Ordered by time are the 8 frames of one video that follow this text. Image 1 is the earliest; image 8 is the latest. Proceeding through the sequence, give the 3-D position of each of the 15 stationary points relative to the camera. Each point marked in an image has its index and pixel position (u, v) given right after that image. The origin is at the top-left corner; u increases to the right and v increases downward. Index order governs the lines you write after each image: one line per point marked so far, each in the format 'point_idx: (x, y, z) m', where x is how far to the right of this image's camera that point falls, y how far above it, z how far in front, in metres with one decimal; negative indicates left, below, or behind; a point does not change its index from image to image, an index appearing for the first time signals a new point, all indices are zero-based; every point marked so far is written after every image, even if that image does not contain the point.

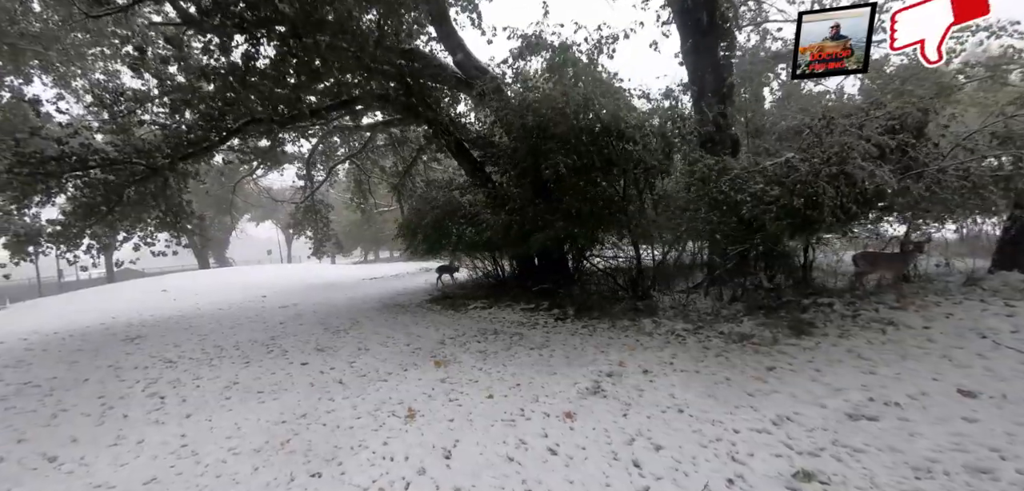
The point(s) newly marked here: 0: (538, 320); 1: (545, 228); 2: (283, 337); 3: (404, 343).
0: (+0.4, -1.1, +6.8) m
1: (+0.6, +0.3, +7.5) m
2: (-3.5, -1.4, +6.9) m
3: (-1.4, -1.3, +5.9) m
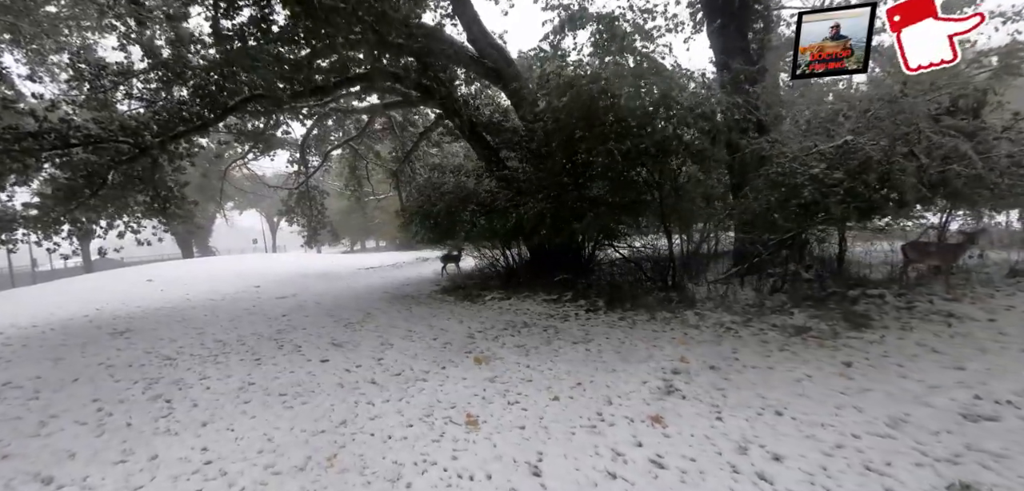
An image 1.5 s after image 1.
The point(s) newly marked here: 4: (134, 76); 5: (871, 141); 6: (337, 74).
0: (+0.8, -0.9, +6.4) m
1: (+1.0, +0.5, +7.0) m
2: (-3.1, -1.2, +6.3) m
3: (-1.0, -1.1, +5.4) m
4: (-6.7, +2.9, +8.1) m
5: (+4.0, +1.1, +5.1) m
6: (-3.1, +3.0, +8.1) m
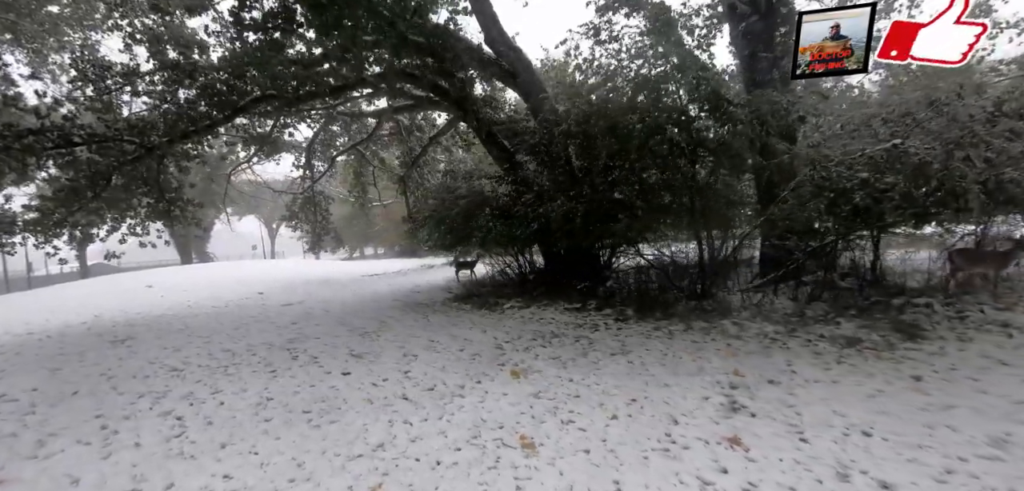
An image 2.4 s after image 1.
0: (+1.1, -1.0, +6.1) m
1: (+1.3, +0.4, +6.7) m
2: (-2.8, -1.2, +6.0) m
3: (-0.6, -1.1, +5.0) m
4: (-6.3, +2.9, +7.8) m
5: (+4.3, +1.1, +4.9) m
6: (-2.7, +2.9, +7.8) m
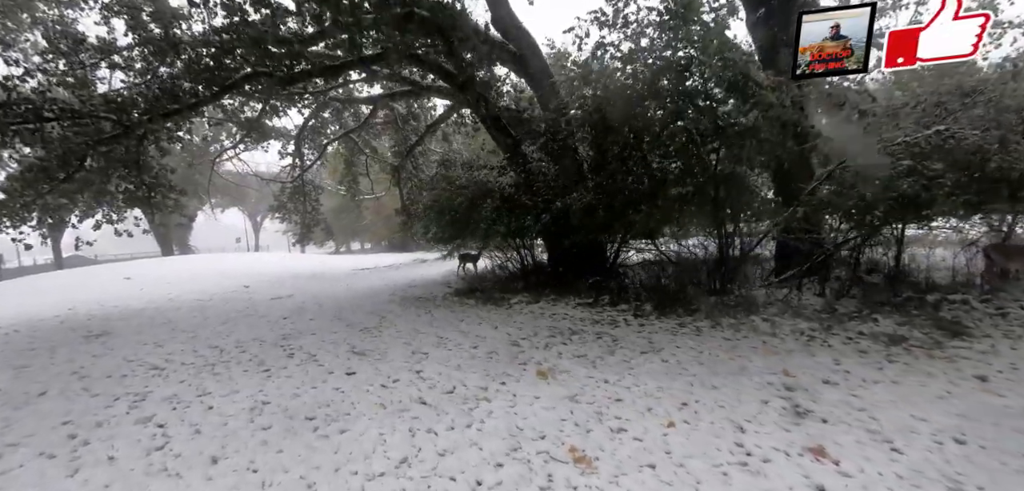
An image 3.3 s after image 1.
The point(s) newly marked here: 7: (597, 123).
0: (+1.3, -0.9, +5.7) m
1: (+1.5, +0.5, +6.4) m
2: (-2.6, -1.1, +5.5) m
3: (-0.5, -1.0, +4.6) m
4: (-6.2, +3.0, +7.2) m
5: (+4.6, +1.2, +4.6) m
6: (-2.6, +3.1, +7.3) m
7: (+1.2, +1.7, +6.4) m
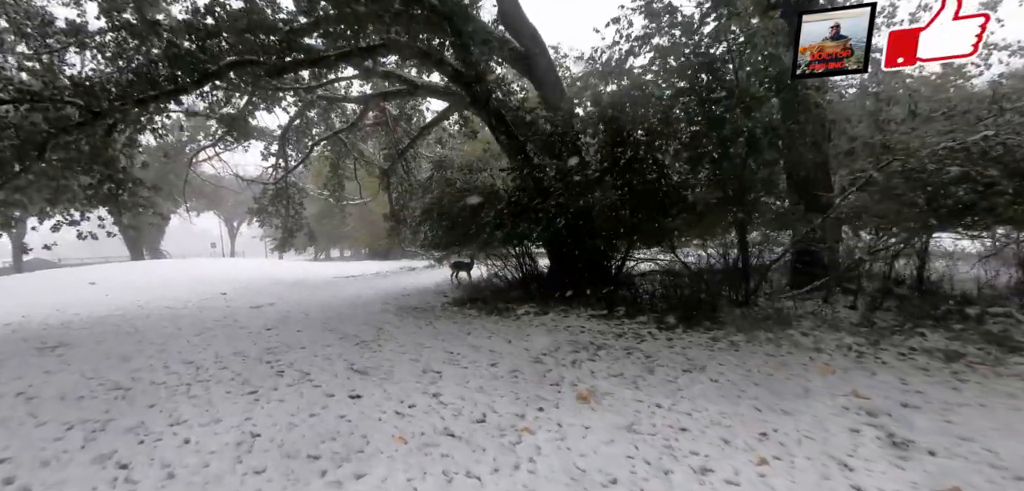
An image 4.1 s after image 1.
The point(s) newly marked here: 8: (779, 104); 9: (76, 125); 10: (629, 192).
0: (+1.5, -1.0, +5.2) m
1: (+1.6, +0.4, +5.9) m
2: (-2.4, -1.1, +4.9) m
3: (-0.3, -1.0, +4.1) m
4: (-6.0, +3.0, +6.5) m
5: (+4.8, +1.1, +4.3) m
6: (-2.5, +3.0, +6.8) m
7: (+1.3, +1.6, +6.0) m
8: (+2.9, +1.6, +5.1) m
9: (-5.7, +1.6, +6.0) m
10: (+1.5, +0.7, +5.9) m
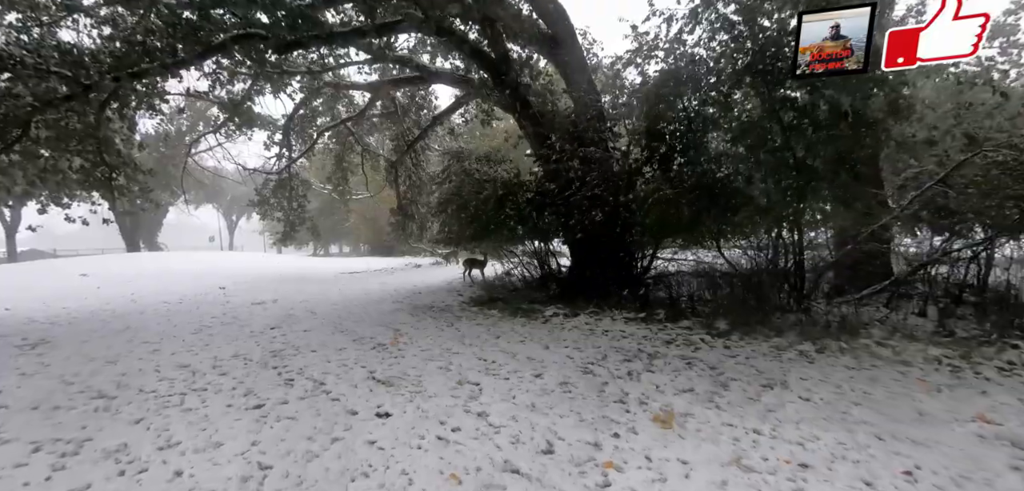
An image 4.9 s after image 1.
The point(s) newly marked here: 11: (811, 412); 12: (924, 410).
0: (+1.8, -0.9, +4.7) m
1: (+2.0, +0.4, +5.4) m
2: (-2.1, -1.0, +4.3) m
3: (+0.1, -1.0, +3.5) m
4: (-5.6, +3.2, +5.9) m
5: (+5.2, +1.1, +3.7) m
6: (-2.1, +3.1, +6.2) m
7: (+1.7, +1.7, +5.4) m
8: (+3.3, +1.6, +4.5) m
9: (-5.3, +1.7, +5.4) m
10: (+1.9, +0.7, +5.3) m
11: (+1.8, -1.0, +2.8) m
12: (+2.6, -1.0, +2.9) m
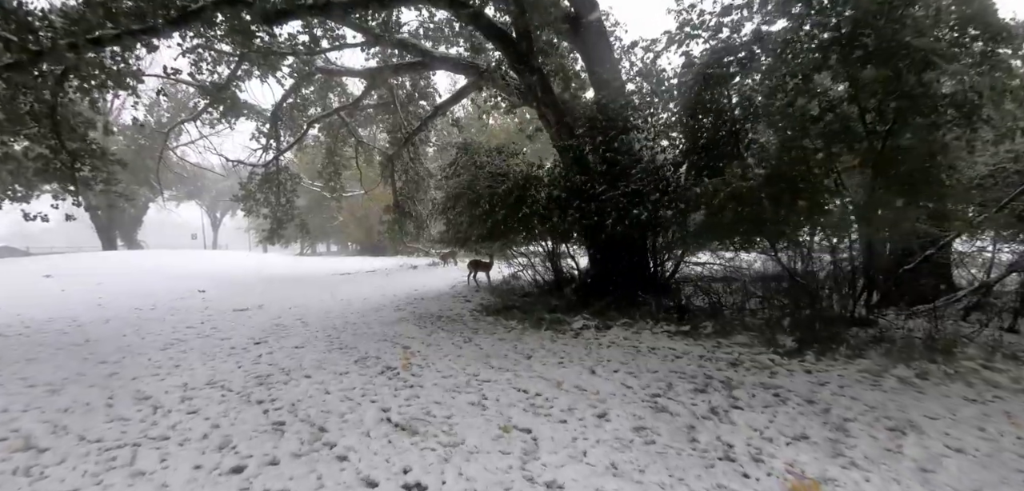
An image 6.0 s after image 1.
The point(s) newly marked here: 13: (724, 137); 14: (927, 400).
0: (+2.1, -1.0, +4.0) m
1: (+2.3, +0.4, +4.7) m
2: (-1.8, -1.0, +3.5) m
3: (+0.4, -1.0, +2.8) m
4: (-5.3, +3.2, +5.0) m
5: (+5.5, +1.0, +3.1) m
6: (-1.8, +3.1, +5.4) m
7: (+2.0, +1.6, +4.7) m
8: (+3.7, +1.5, +3.9) m
9: (-5.0, +1.7, +4.5) m
10: (+2.2, +0.7, +4.6) m
11: (+2.2, -1.0, +2.1) m
12: (+2.9, -1.0, +2.2) m
13: (+2.1, +1.1, +4.8) m
14: (+2.8, -1.0, +3.1) m
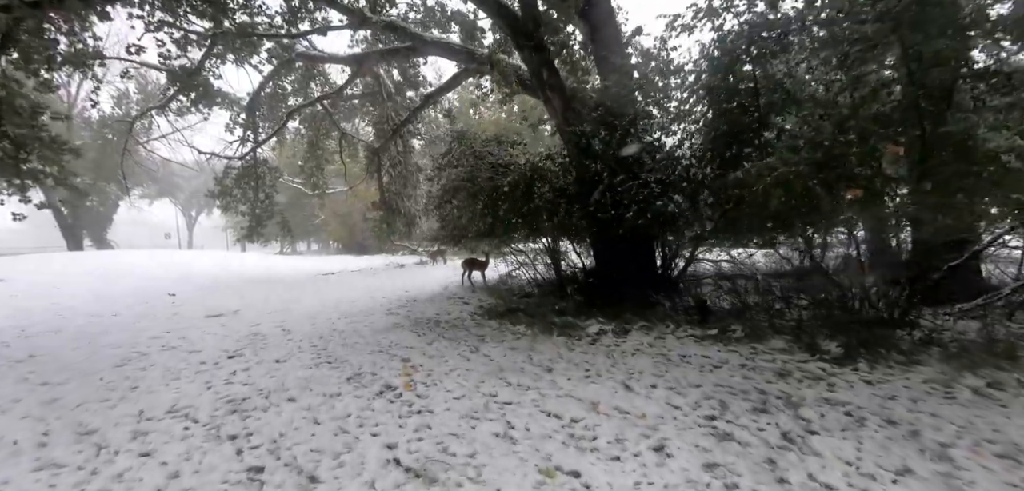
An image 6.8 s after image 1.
0: (+2.2, -0.9, +3.5) m
1: (+2.4, +0.5, +4.3) m
2: (-1.6, -1.0, +3.0) m
3: (+0.6, -1.0, +2.3) m
4: (-5.3, +3.2, +4.3) m
5: (+5.6, +1.1, +2.8) m
6: (-1.7, +3.1, +4.8) m
7: (+2.1, +1.7, +4.3) m
8: (+3.8, +1.6, +3.5) m
9: (-4.9, +1.7, +3.8) m
10: (+2.3, +0.7, +4.2) m
11: (+2.4, -1.0, +1.7) m
12: (+3.1, -1.0, +1.8) m
13: (+2.2, +1.2, +4.4) m
14: (+2.9, -1.0, +2.6) m
